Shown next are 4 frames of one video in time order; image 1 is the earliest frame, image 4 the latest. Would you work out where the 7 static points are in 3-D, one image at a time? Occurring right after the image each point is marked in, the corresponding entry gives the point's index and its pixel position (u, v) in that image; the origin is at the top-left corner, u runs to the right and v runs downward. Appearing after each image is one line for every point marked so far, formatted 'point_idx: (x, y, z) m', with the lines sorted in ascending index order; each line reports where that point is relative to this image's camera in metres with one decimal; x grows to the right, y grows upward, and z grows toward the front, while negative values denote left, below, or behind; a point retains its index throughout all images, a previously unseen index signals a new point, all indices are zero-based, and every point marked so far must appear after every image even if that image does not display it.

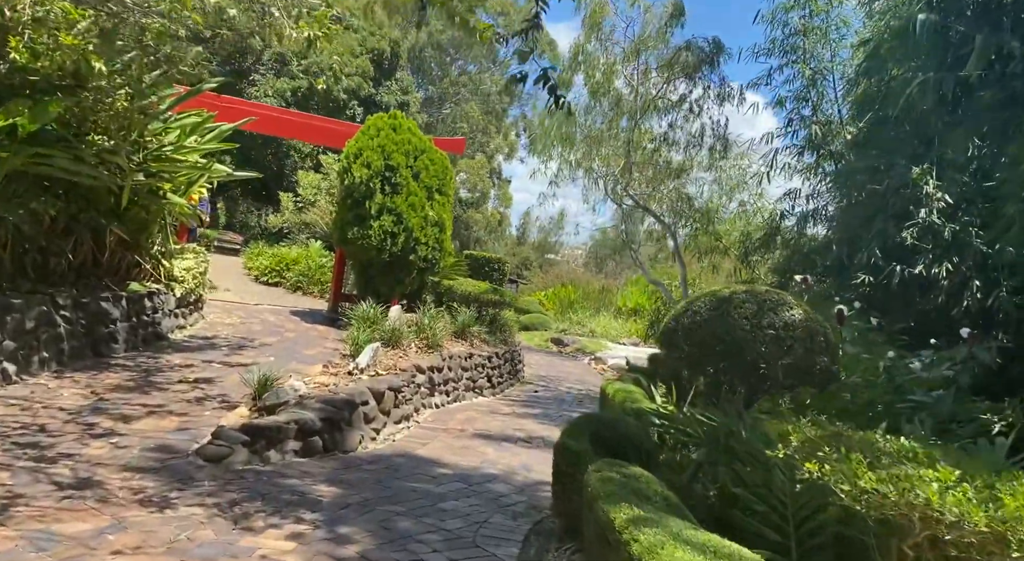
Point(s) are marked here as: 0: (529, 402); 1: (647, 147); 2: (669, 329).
0: (+0.2, -1.4, +8.5) m
1: (+1.8, +1.9, +10.6) m
2: (+0.9, -0.3, +4.5) m
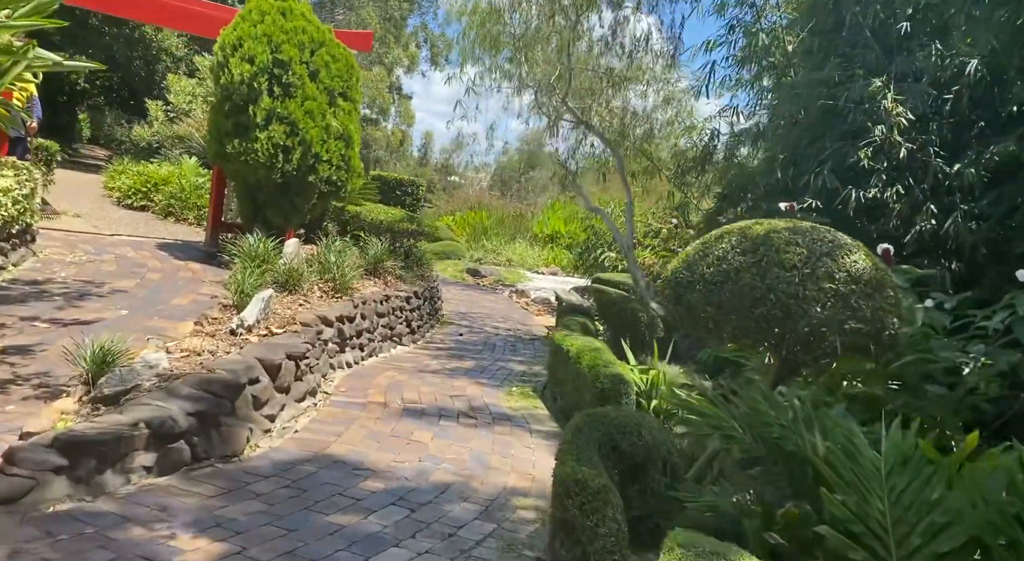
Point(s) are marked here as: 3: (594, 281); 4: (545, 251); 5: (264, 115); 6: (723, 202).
0: (-0.6, -0.7, +7.3) m
1: (+0.7, +2.8, +9.3) m
2: (+0.7, 0.0, +3.3) m
3: (+1.1, 0.0, +10.0) m
4: (+0.7, +0.7, +16.5) m
5: (-2.1, +1.4, +6.4) m
6: (+2.4, +0.9, +8.9) m
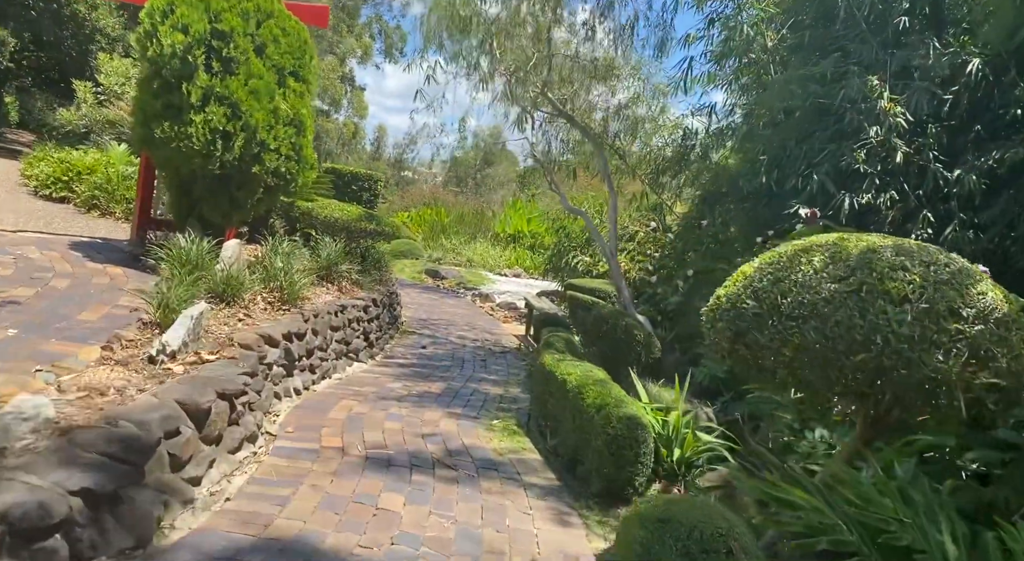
0: (-0.8, -0.7, +6.4) m
1: (+0.4, +2.7, +8.5) m
2: (+0.7, -0.1, +2.6) m
3: (+0.7, -0.1, +9.2) m
4: (-0.1, +0.6, +15.8) m
5: (-2.3, +1.4, +5.5) m
6: (+2.1, +0.8, +8.2) m
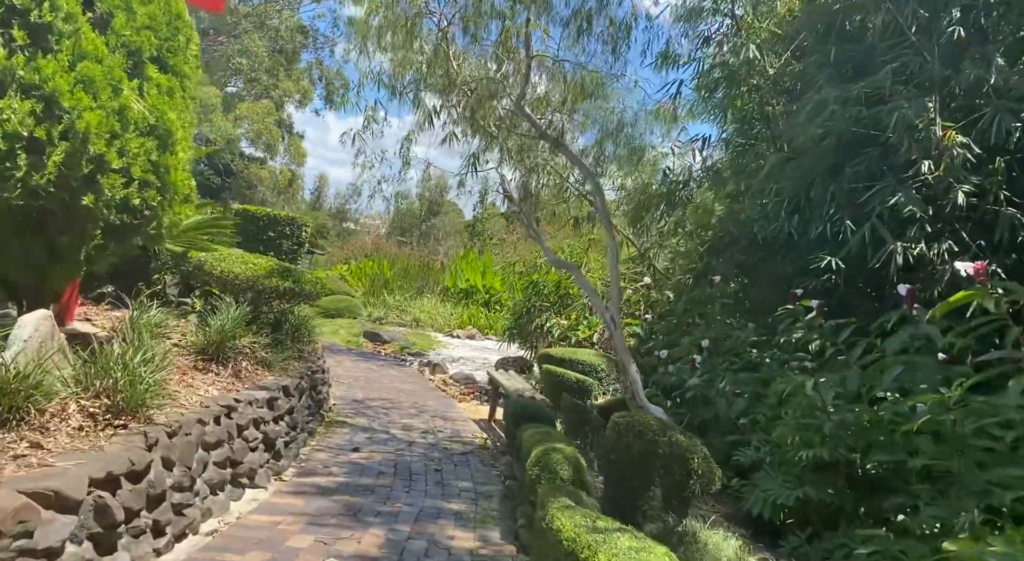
0: (-1.0, -1.2, +4.4) m
1: (0.0, +2.1, +6.8) m
2: (+0.8, -0.3, +0.7) m
3: (+0.3, -0.8, +7.4) m
4: (-1.0, -0.5, +13.8) m
5: (-2.4, +0.9, +3.5) m
6: (+1.7, +0.2, +6.5) m
